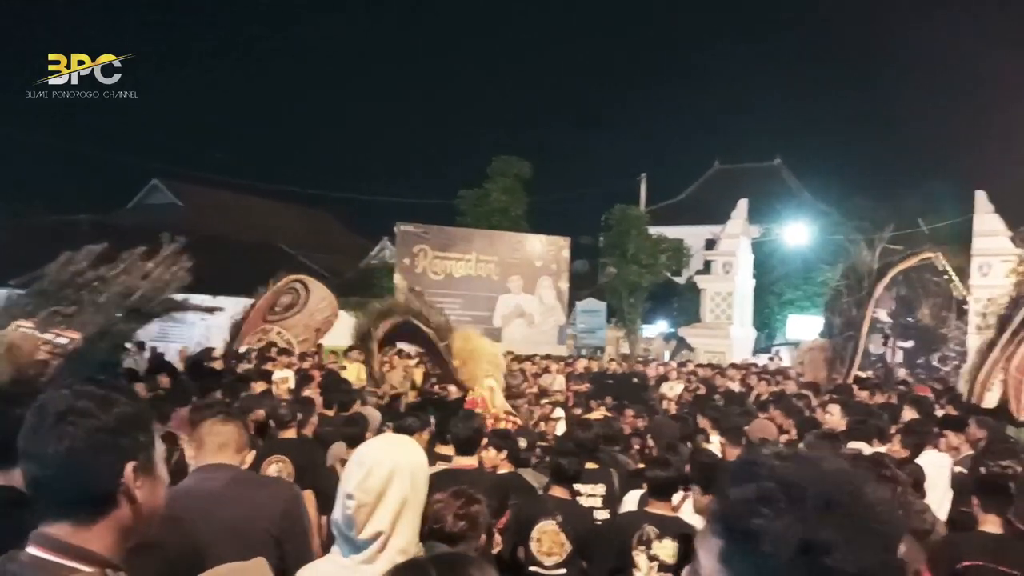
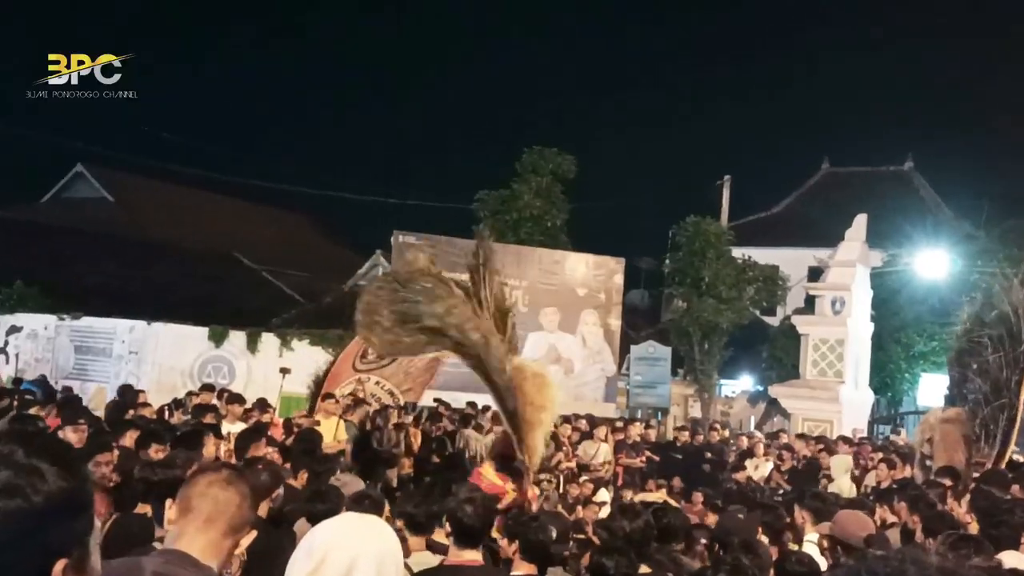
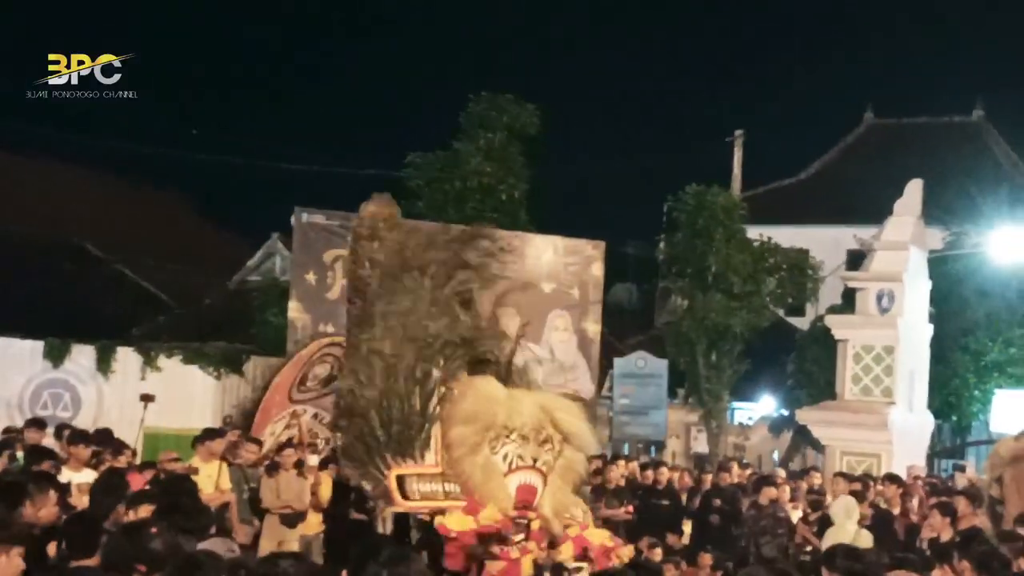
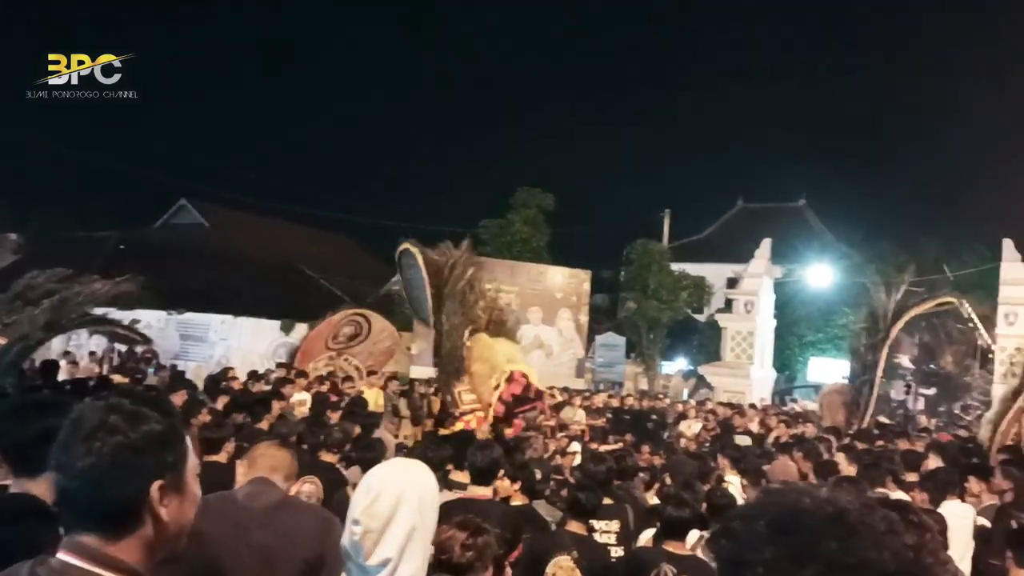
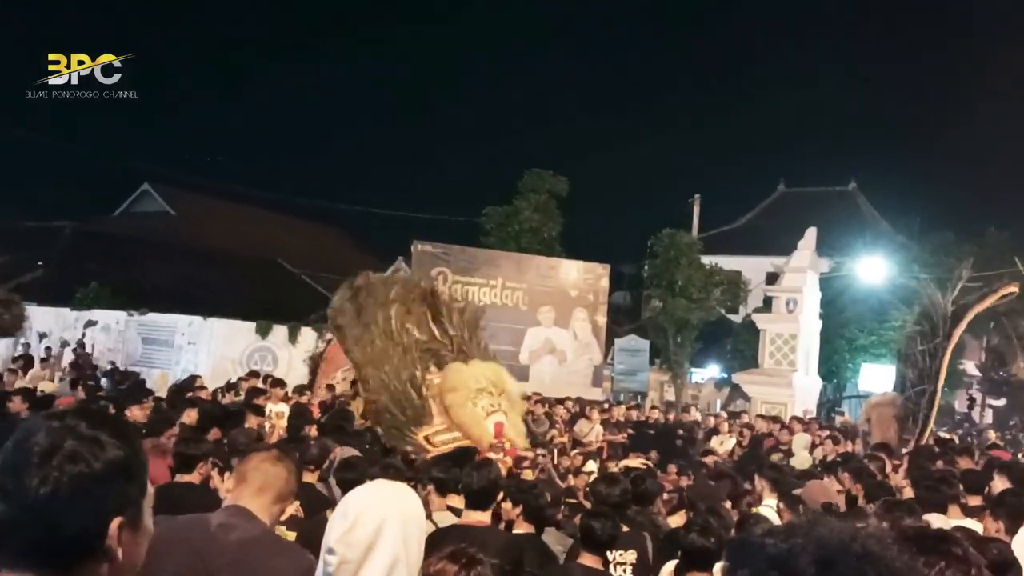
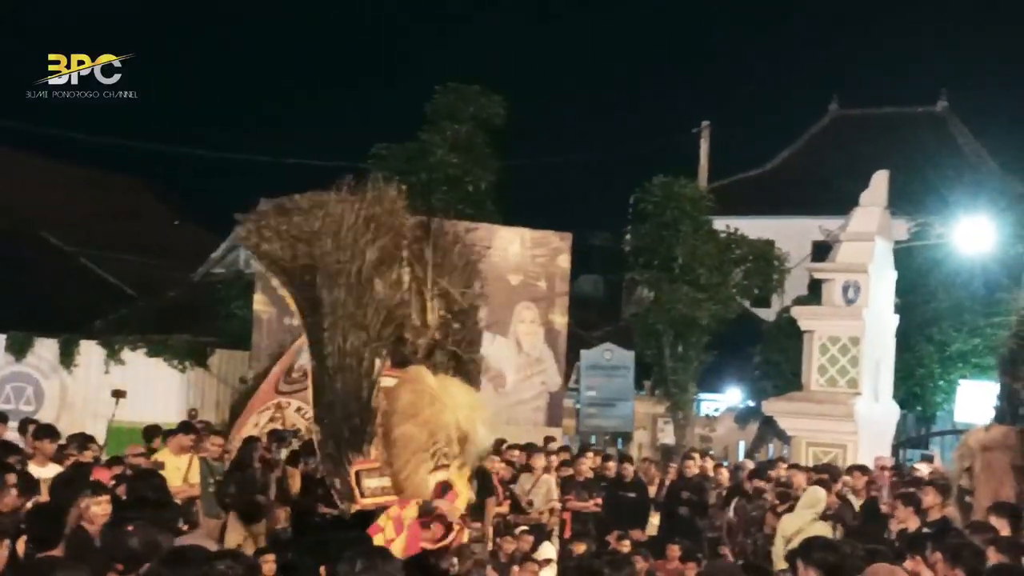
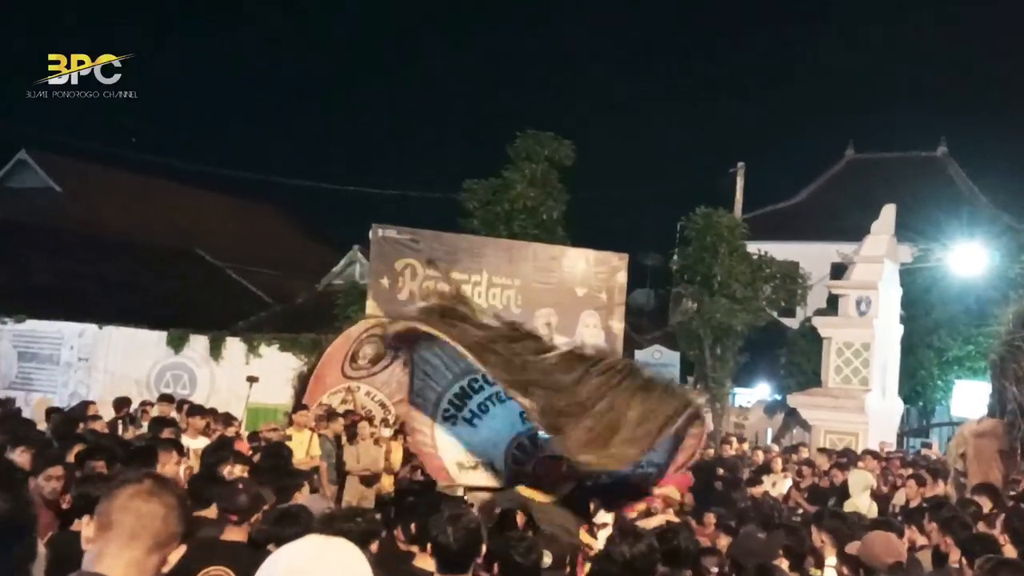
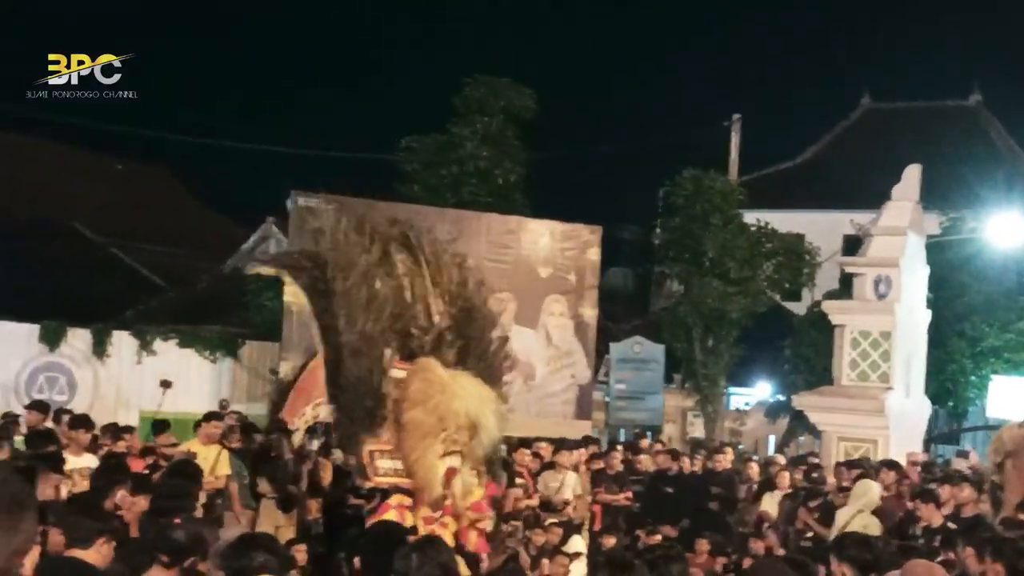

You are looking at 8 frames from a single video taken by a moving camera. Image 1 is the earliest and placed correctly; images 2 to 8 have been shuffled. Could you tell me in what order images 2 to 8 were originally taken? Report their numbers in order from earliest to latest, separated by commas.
4, 5, 2, 7, 3, 6, 8
